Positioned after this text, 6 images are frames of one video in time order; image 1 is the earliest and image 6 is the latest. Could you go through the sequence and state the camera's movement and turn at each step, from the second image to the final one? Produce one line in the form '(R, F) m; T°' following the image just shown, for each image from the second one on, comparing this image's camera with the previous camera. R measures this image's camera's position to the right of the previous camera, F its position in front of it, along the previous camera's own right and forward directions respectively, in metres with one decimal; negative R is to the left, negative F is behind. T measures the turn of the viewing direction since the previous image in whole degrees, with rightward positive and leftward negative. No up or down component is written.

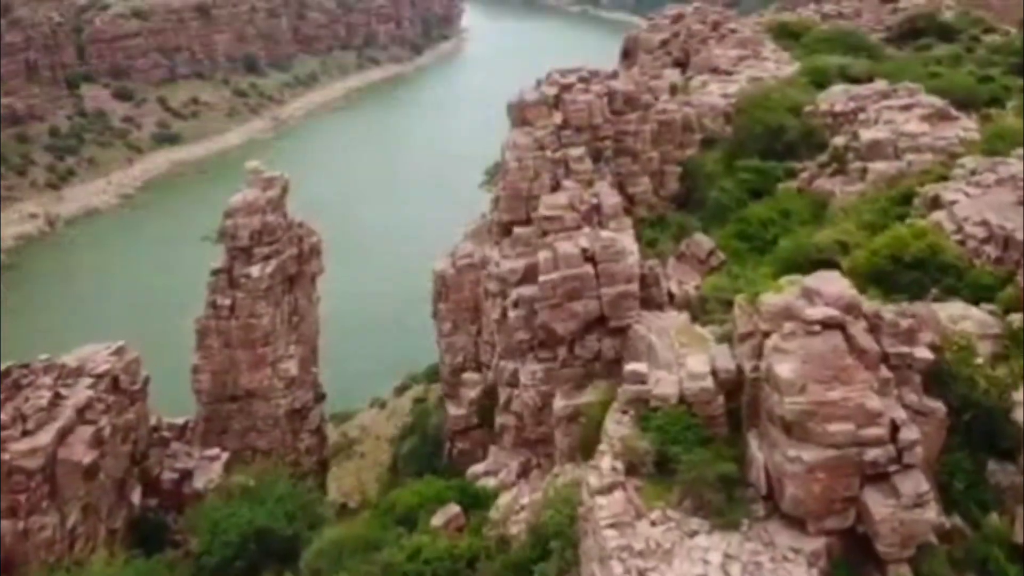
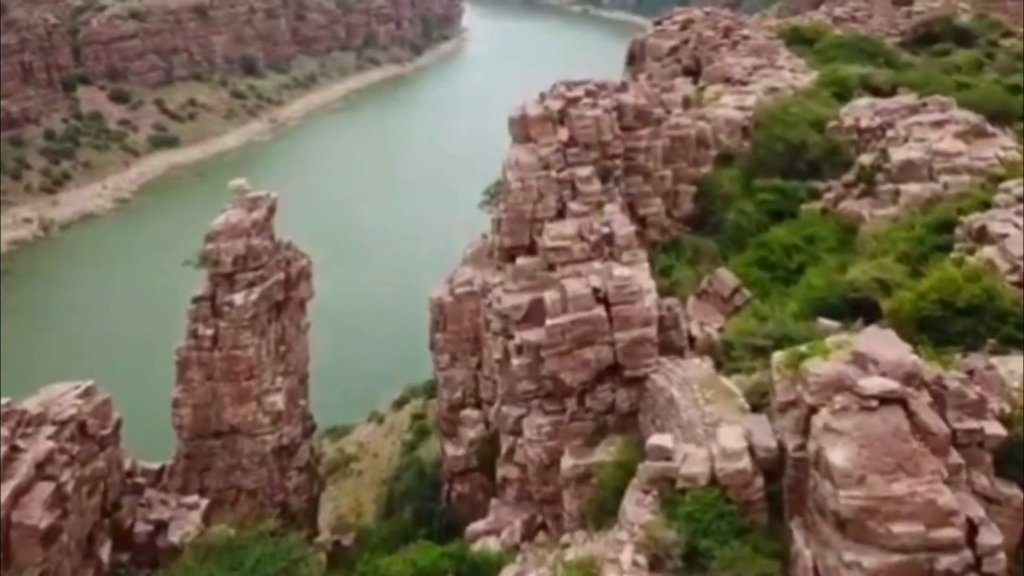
(0.0, +1.2) m; 0°
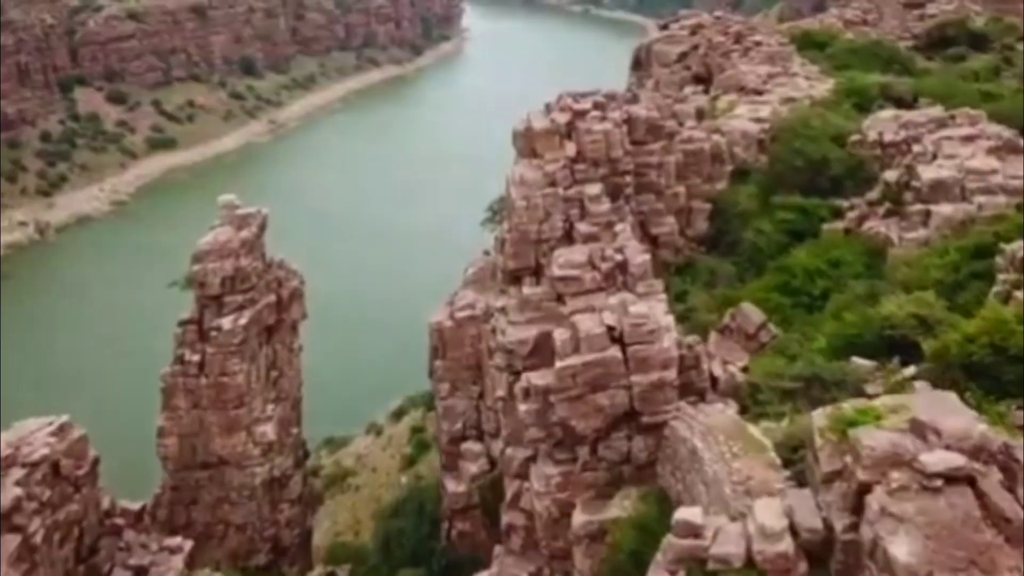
(0.0, +0.9) m; 0°
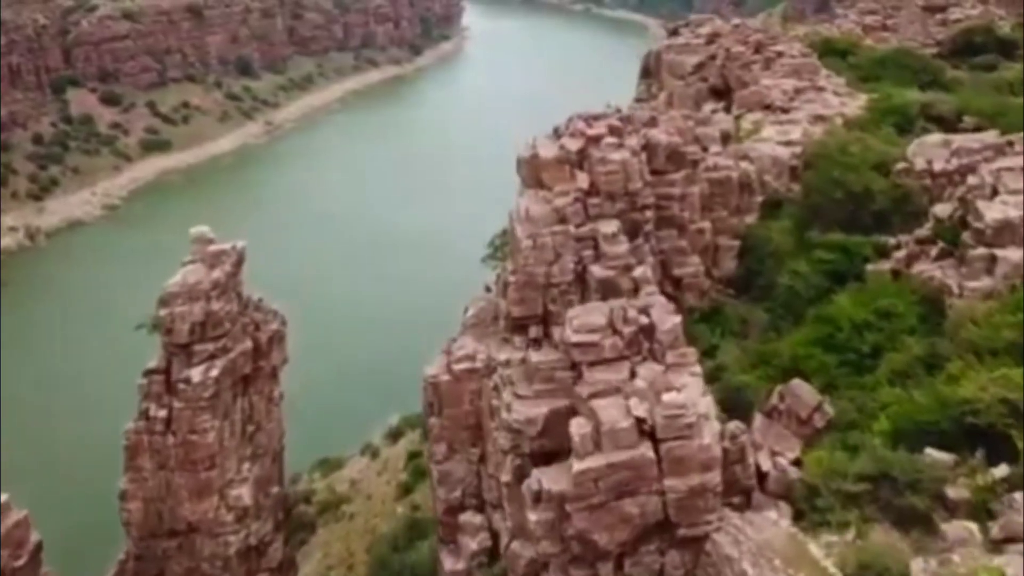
(-0.1, +1.6) m; 0°
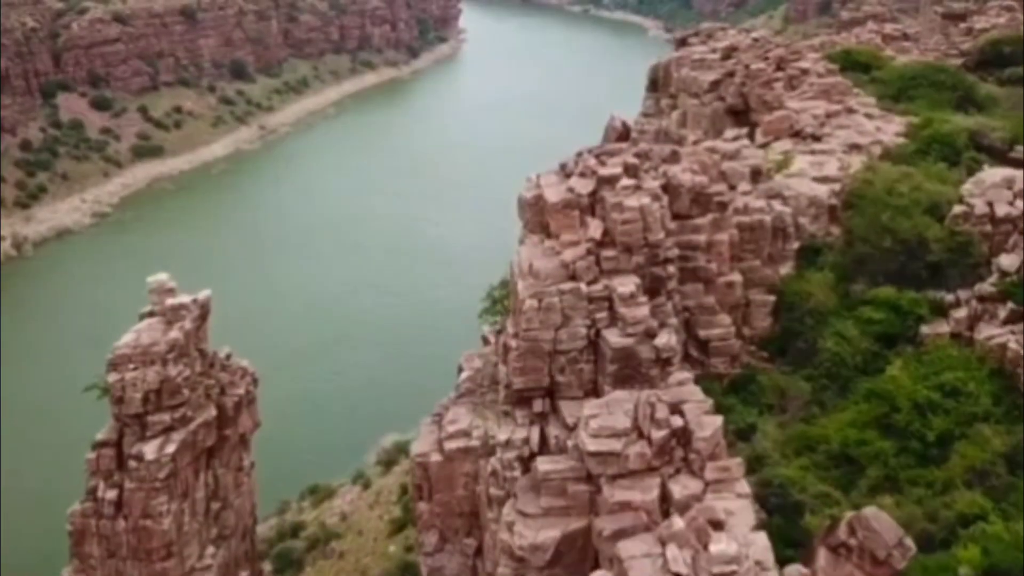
(0.0, +1.7) m; 0°
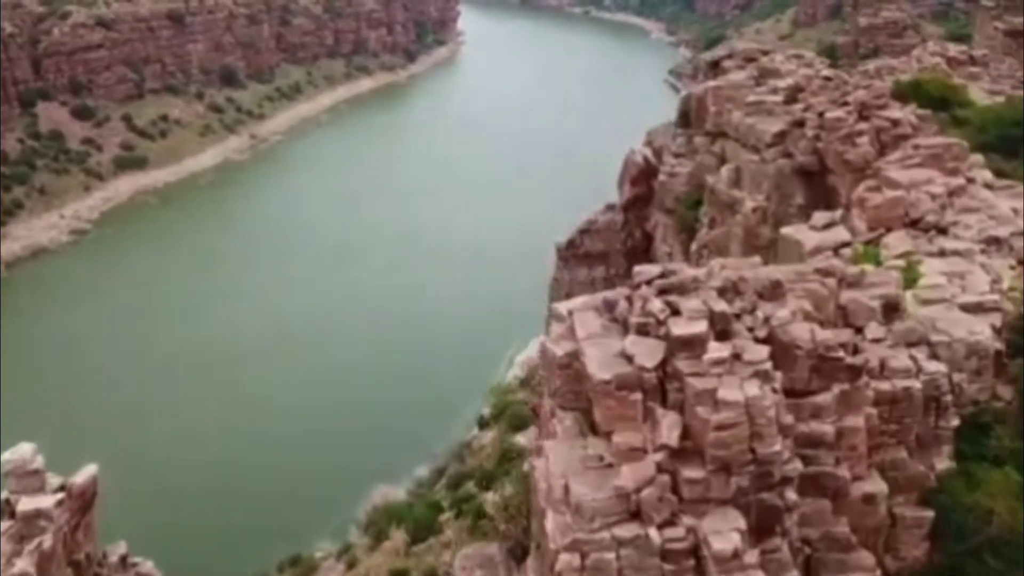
(-0.1, +4.1) m; 0°
